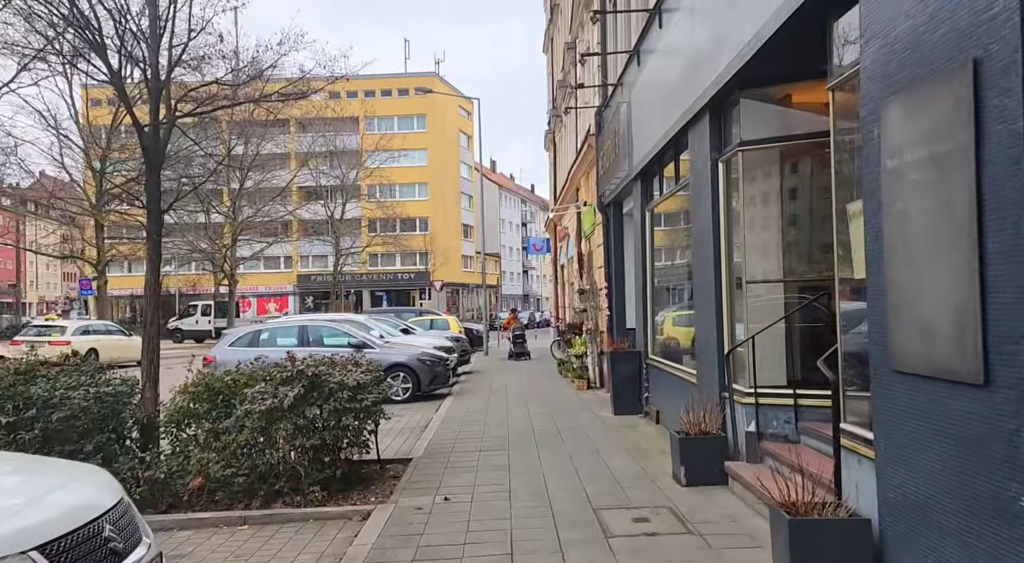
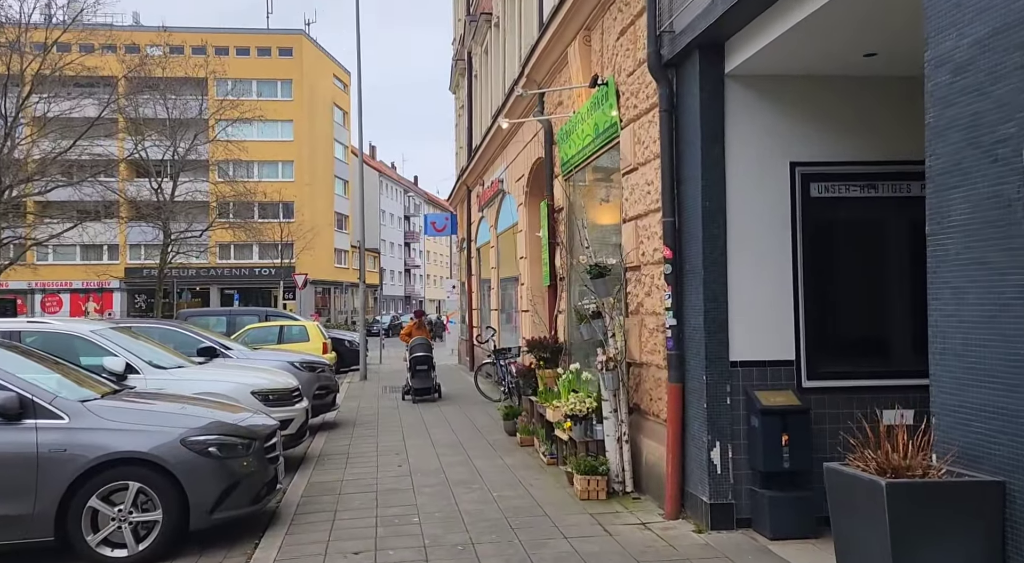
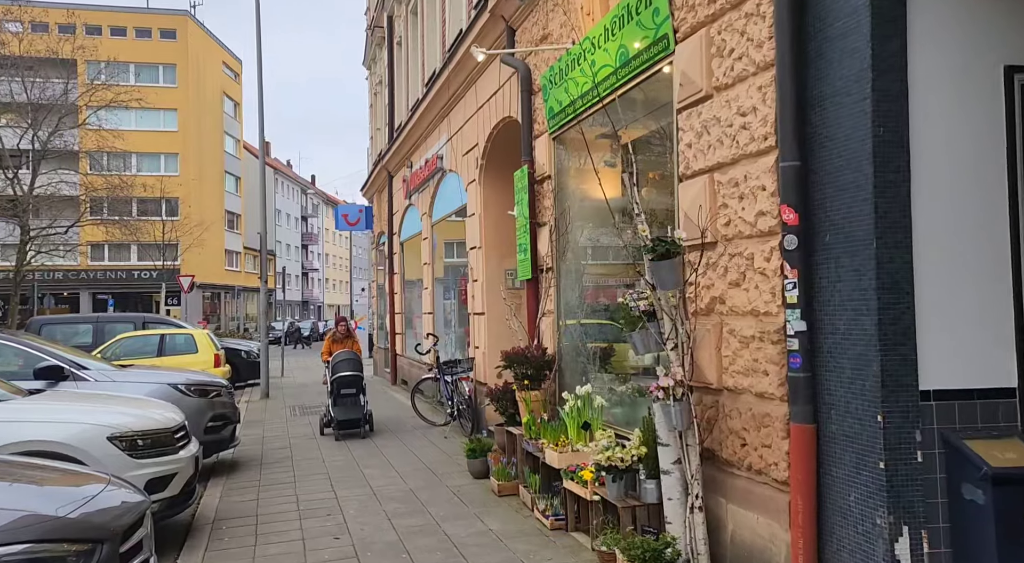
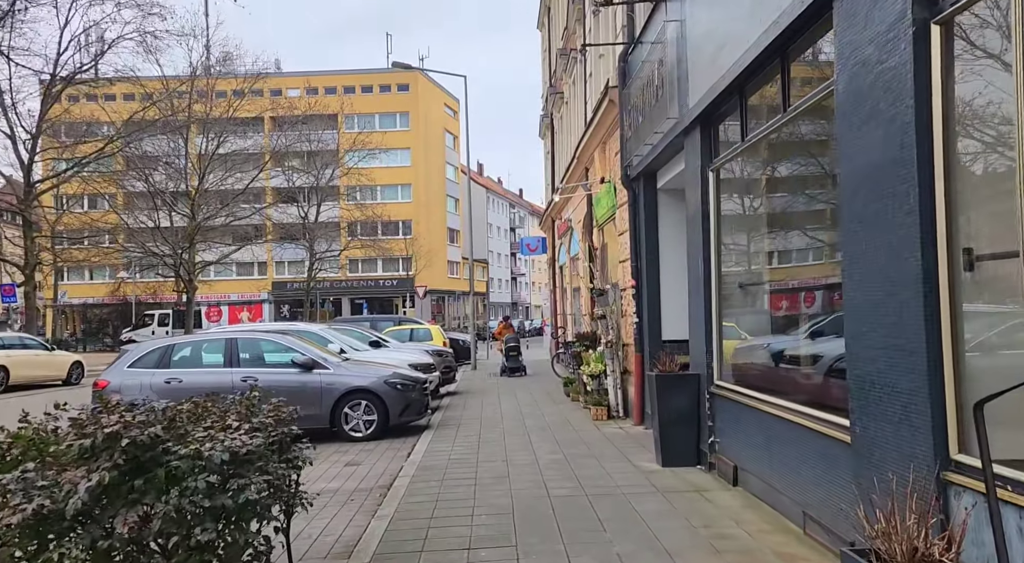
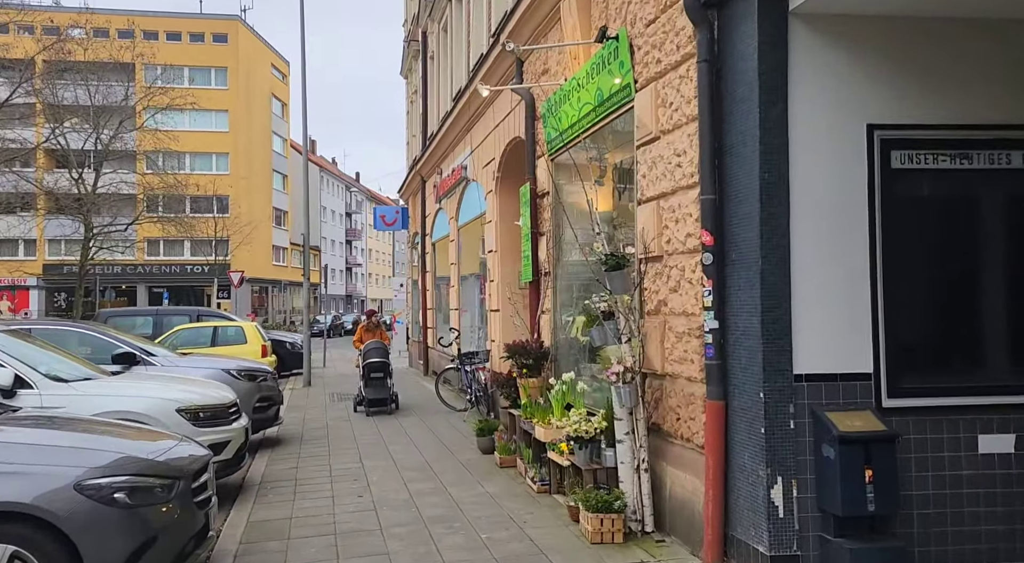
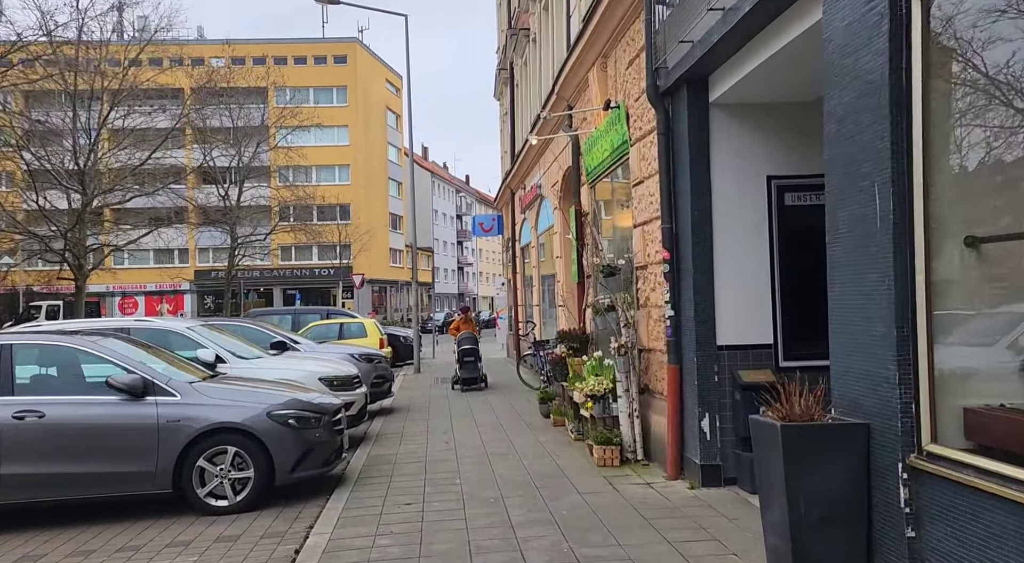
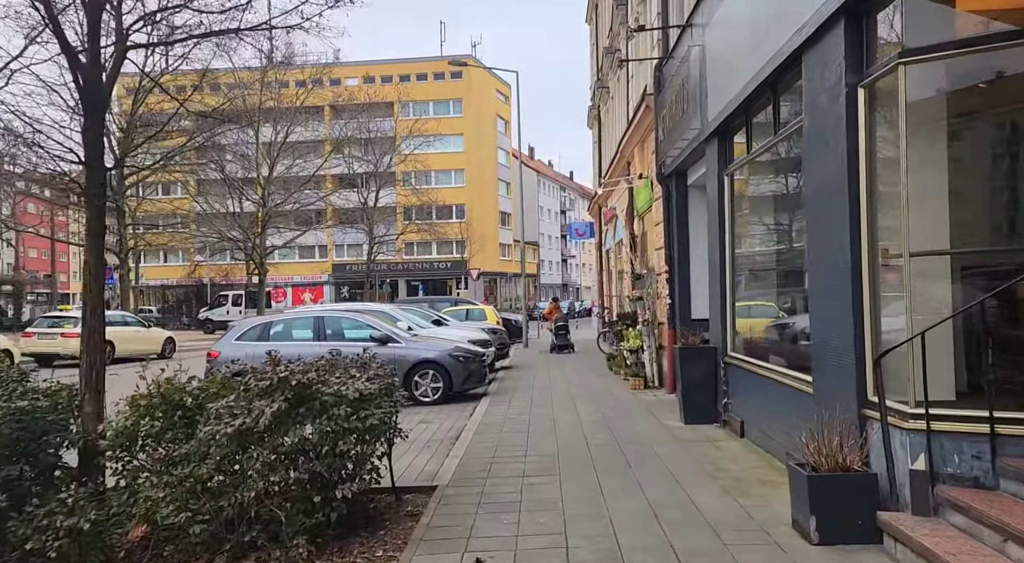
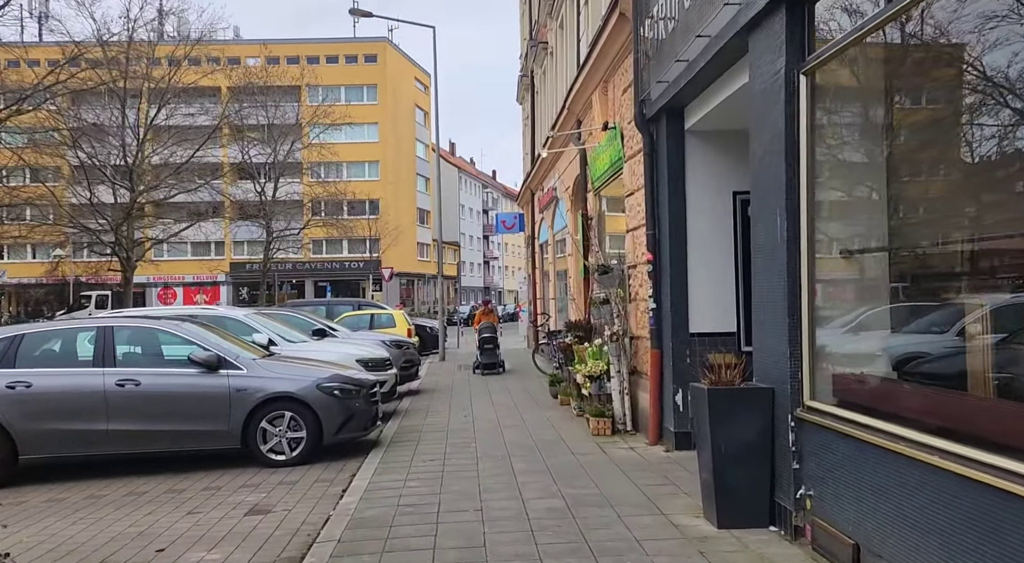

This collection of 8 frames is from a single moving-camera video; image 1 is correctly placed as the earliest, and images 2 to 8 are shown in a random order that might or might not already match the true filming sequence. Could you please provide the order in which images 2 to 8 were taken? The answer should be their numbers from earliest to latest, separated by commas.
7, 4, 8, 6, 2, 5, 3
